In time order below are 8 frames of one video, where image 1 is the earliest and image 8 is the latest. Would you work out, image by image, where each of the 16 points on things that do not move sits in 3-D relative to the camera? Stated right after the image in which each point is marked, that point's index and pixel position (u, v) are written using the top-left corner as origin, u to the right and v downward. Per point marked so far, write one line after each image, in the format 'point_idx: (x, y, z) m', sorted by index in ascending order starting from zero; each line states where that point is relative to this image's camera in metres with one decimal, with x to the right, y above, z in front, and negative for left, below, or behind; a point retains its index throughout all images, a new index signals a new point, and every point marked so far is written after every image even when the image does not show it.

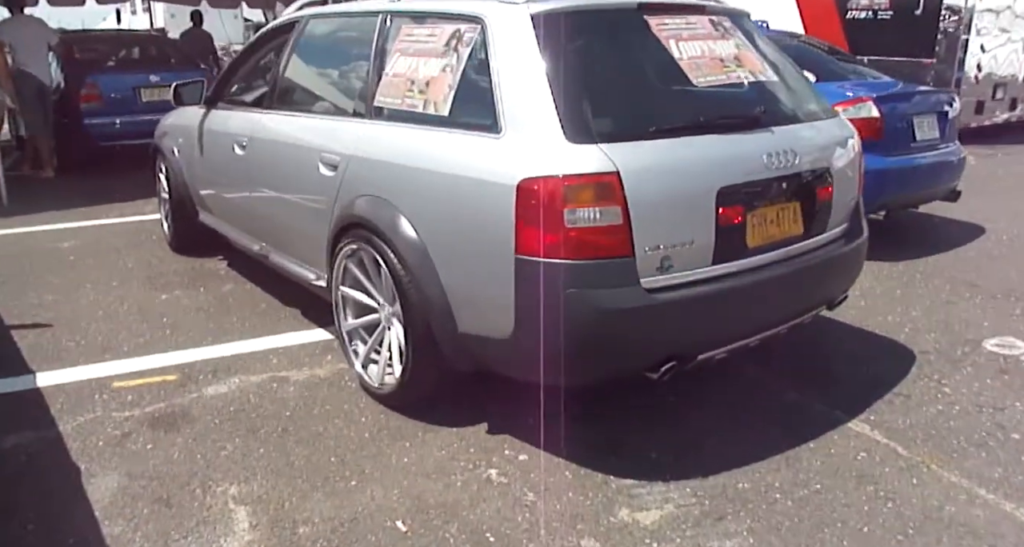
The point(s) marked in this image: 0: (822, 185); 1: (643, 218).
0: (+1.2, +0.3, +3.2) m
1: (+0.4, +0.2, +2.6) m
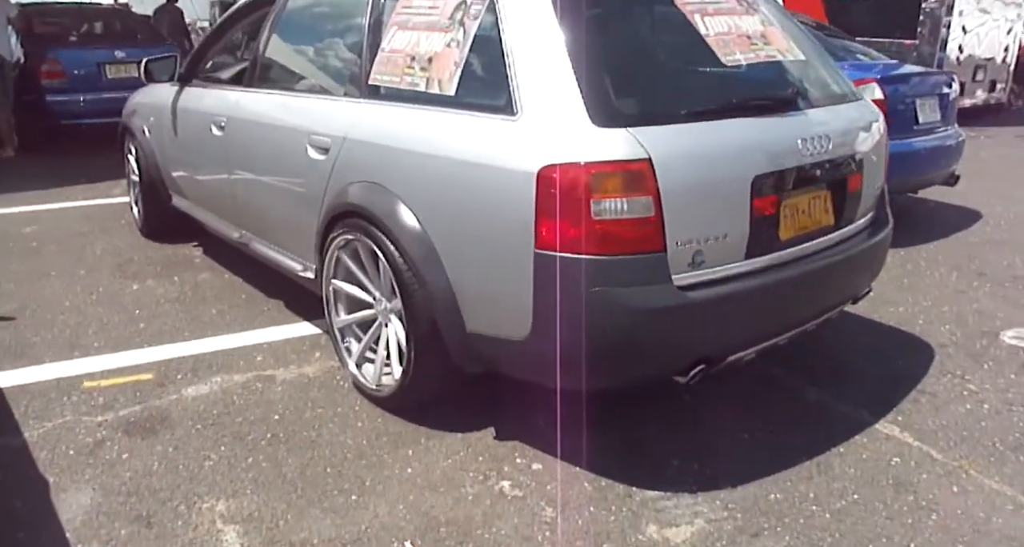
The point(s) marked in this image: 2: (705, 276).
0: (+1.2, +0.4, +3.0) m
1: (+0.5, +0.2, +2.4) m
2: (+0.6, 0.0, +2.5) m
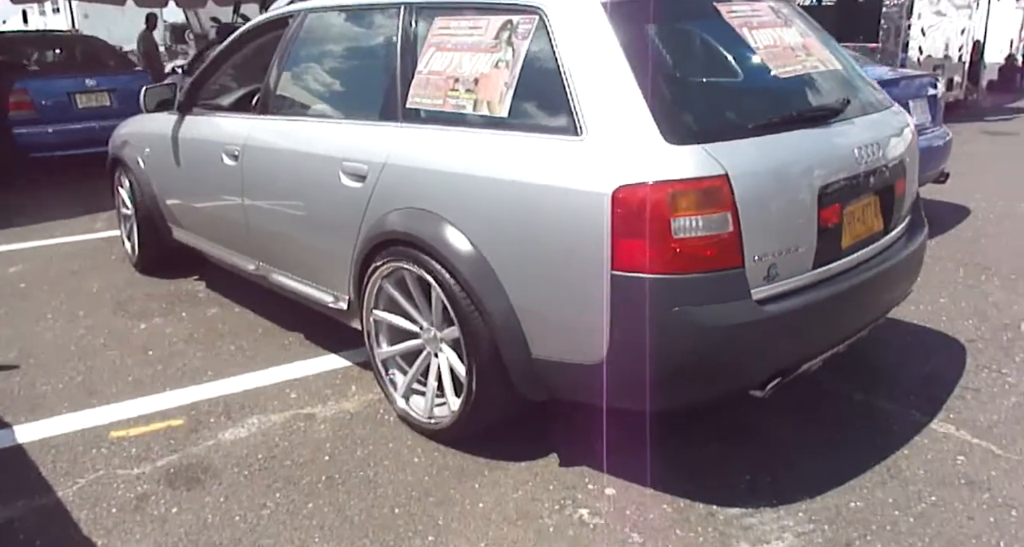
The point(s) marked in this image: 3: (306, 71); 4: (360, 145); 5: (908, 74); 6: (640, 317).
0: (+1.4, +0.3, +3.0) m
1: (+0.7, +0.1, +2.4) m
2: (+0.8, 0.0, +2.5) m
3: (-1.0, +0.9, +3.8) m
4: (-0.6, +0.5, +3.2) m
5: (+2.9, +1.5, +6.1) m
6: (+0.4, -0.1, +2.4) m
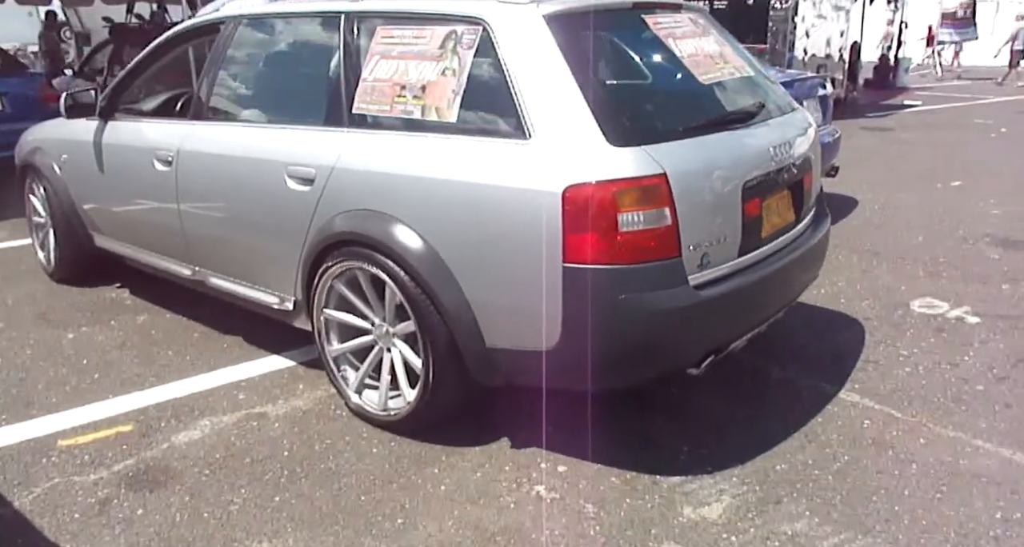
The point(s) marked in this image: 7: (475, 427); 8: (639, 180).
0: (+1.2, +0.4, +3.4) m
1: (+0.5, +0.2, +2.6) m
2: (+0.7, 0.0, +2.8) m
3: (-1.3, +0.9, +3.8) m
4: (-0.8, +0.5, +3.3) m
5: (+2.3, +1.6, +6.6) m
6: (+0.2, -0.1, +2.6) m
7: (-0.1, -0.6, +3.1) m
8: (+0.4, +0.3, +2.5) m
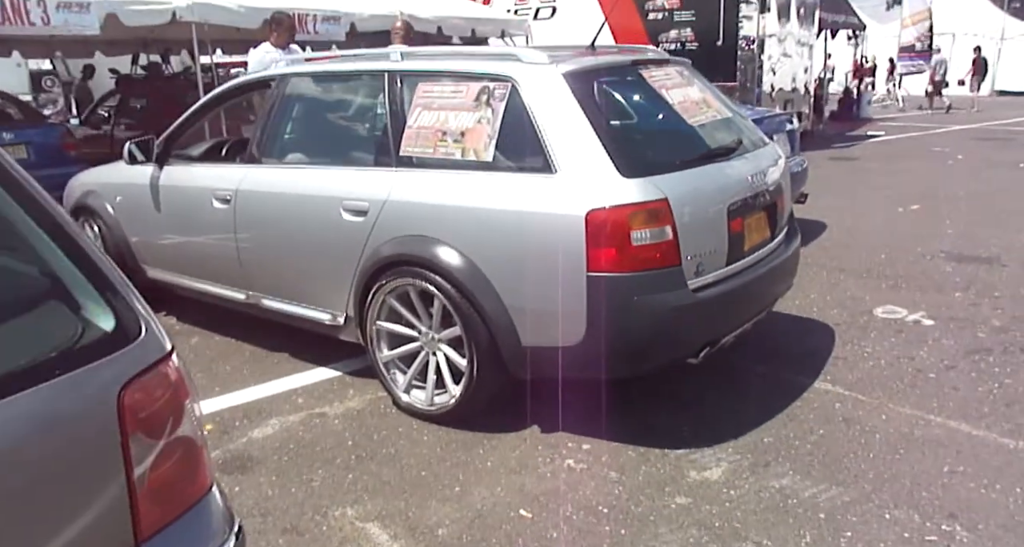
0: (+1.3, +0.4, +4.0) m
1: (+0.7, +0.2, +3.2) m
2: (+0.8, 0.0, +3.4) m
3: (-1.2, +0.8, +4.4) m
4: (-0.7, +0.4, +3.9) m
5: (+2.3, +1.4, +7.3) m
6: (+0.4, -0.1, +3.2) m
7: (0.0, -0.6, +3.7) m
8: (+0.5, +0.3, +3.2) m
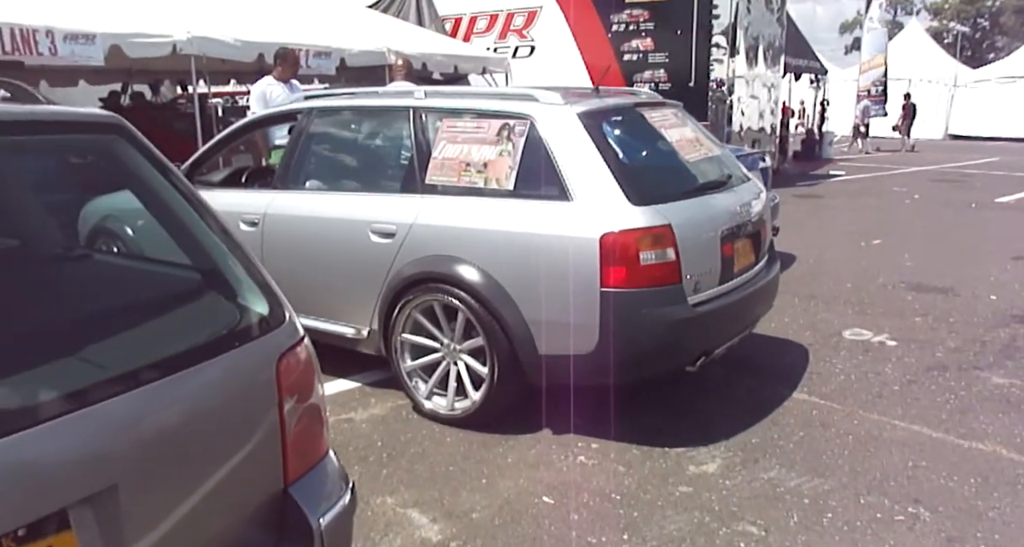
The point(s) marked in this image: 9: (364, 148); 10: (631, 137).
0: (+1.3, +0.3, +4.5) m
1: (+0.8, +0.1, +3.7) m
2: (+0.9, -0.1, +3.8) m
3: (-1.2, +0.7, +4.8) m
4: (-0.7, +0.3, +4.3) m
5: (+2.2, +1.2, +7.8) m
6: (+0.5, -0.2, +3.6) m
7: (+0.1, -0.7, +4.1) m
8: (+0.6, +0.2, +3.6) m
9: (-0.8, +0.7, +4.6) m
10: (+0.6, +0.7, +4.0) m
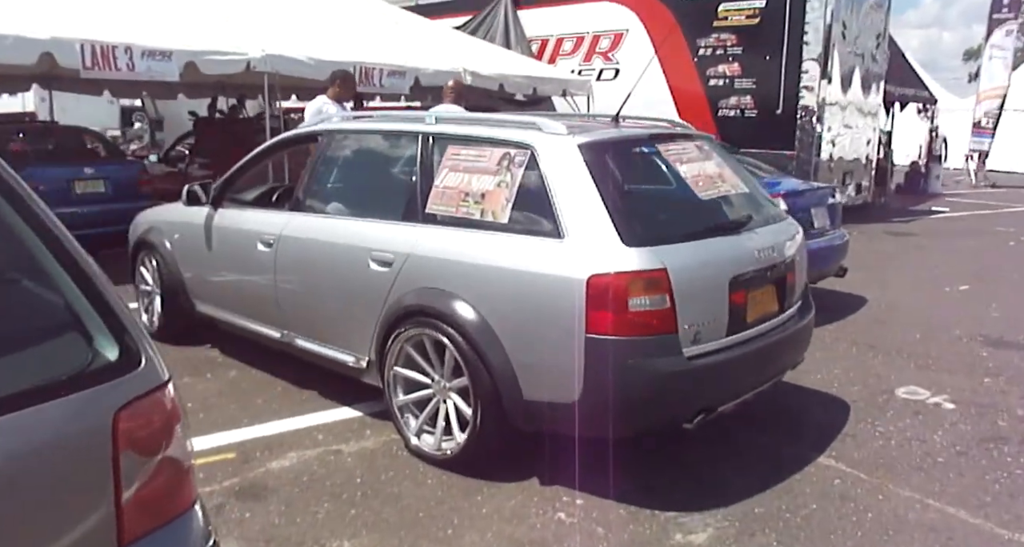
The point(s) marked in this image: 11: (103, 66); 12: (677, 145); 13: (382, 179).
0: (+1.4, 0.0, +4.1) m
1: (+0.7, -0.1, +3.4) m
2: (+0.8, -0.3, +3.5) m
3: (-1.1, +0.6, +4.8) m
4: (-0.6, +0.2, +4.1) m
5: (+2.6, +0.8, +7.4) m
6: (+0.4, -0.4, +3.3) m
7: (0.0, -0.9, +3.8) m
8: (+0.5, 0.0, +3.3) m
9: (-0.7, +0.5, +4.5) m
10: (+0.6, +0.5, +3.8) m
11: (-4.1, +2.1, +8.2) m
12: (+0.8, +0.6, +4.1) m
13: (-0.7, +0.5, +4.4) m
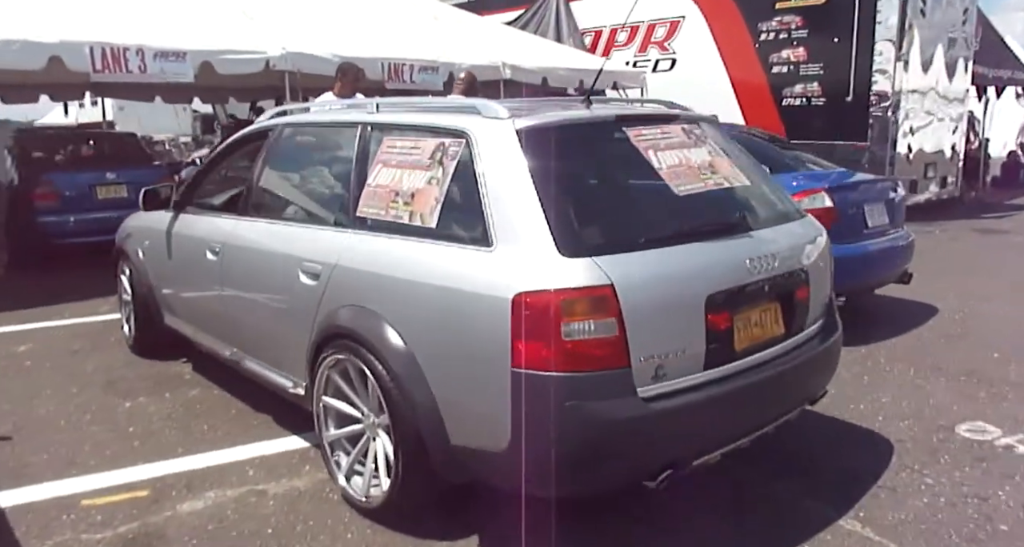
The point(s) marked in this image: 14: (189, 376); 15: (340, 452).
0: (+1.1, -0.1, +3.3) m
1: (+0.4, -0.2, +2.7) m
2: (+0.5, -0.4, +2.8) m
3: (-1.2, +0.5, +4.2) m
4: (-0.8, +0.1, +3.6) m
5: (+2.7, +0.7, +6.4) m
6: (+0.1, -0.4, +2.7) m
7: (-0.2, -1.0, +3.2) m
8: (+0.2, 0.0, +2.6) m
9: (-0.9, +0.5, +3.9) m
10: (+0.3, +0.4, +3.1) m
11: (-3.8, +2.0, +8.0) m
12: (+0.6, +0.6, +3.3) m
13: (-0.9, +0.4, +3.8) m
14: (-2.1, -0.6, +5.3) m
15: (-0.7, -0.8, +3.5) m
